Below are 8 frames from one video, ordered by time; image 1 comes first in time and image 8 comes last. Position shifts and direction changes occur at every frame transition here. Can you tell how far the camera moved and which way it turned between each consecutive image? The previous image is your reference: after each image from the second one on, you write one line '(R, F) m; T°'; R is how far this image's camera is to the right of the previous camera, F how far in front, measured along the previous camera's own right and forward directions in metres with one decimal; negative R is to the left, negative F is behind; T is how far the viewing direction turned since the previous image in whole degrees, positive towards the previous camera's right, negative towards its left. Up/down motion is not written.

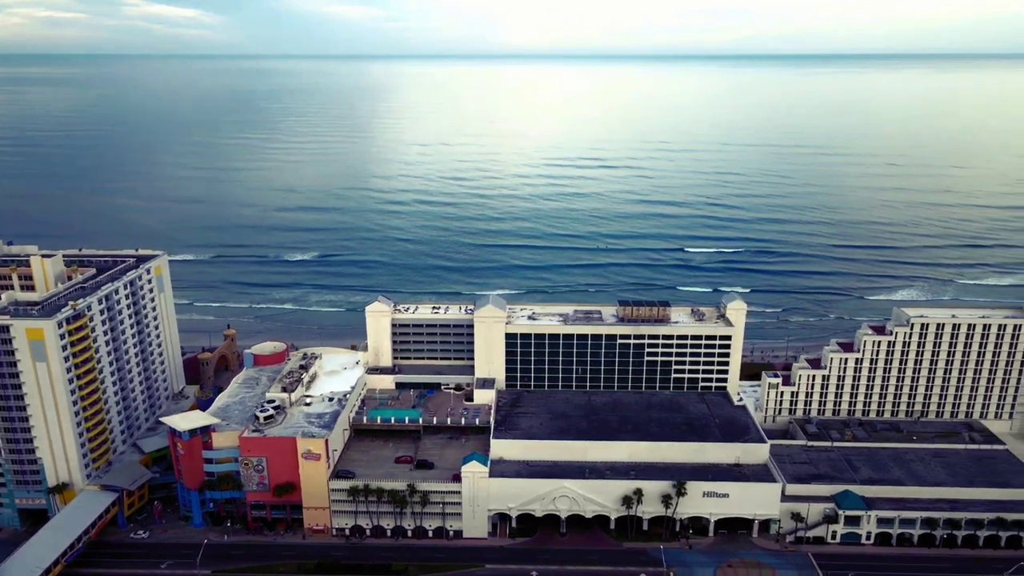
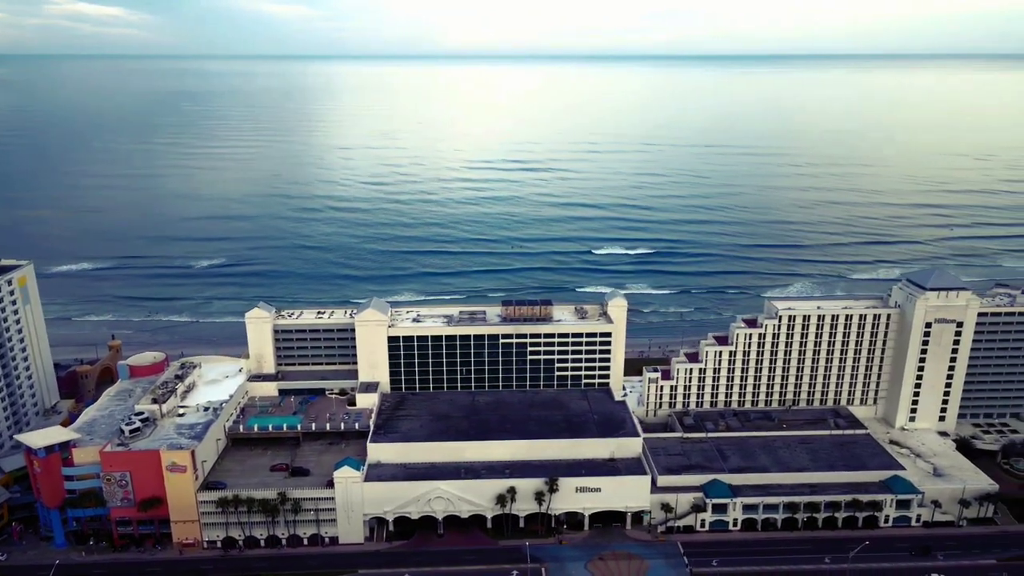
(+6.2, -0.4) m; +4°
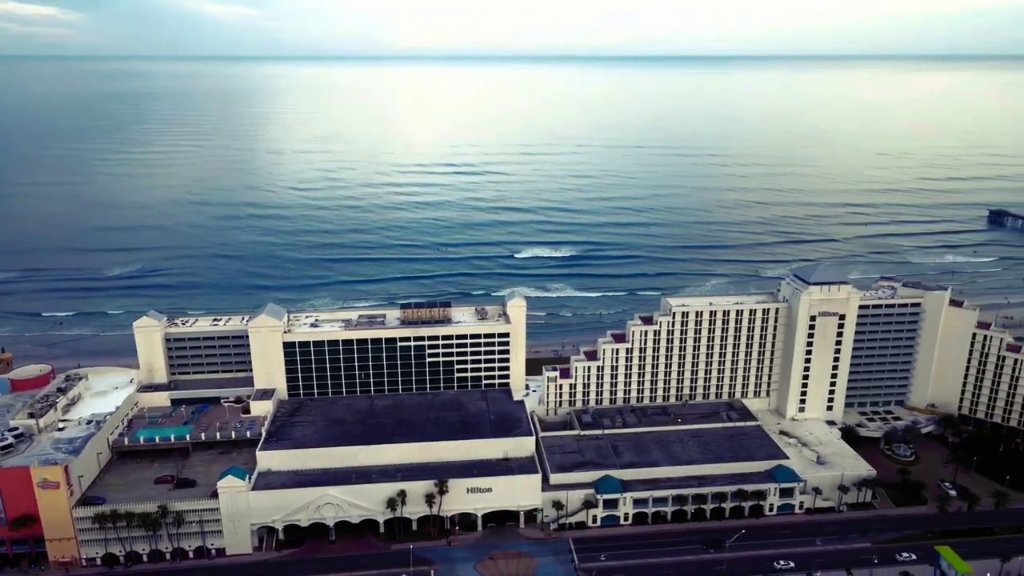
(+5.5, -0.3) m; +4°
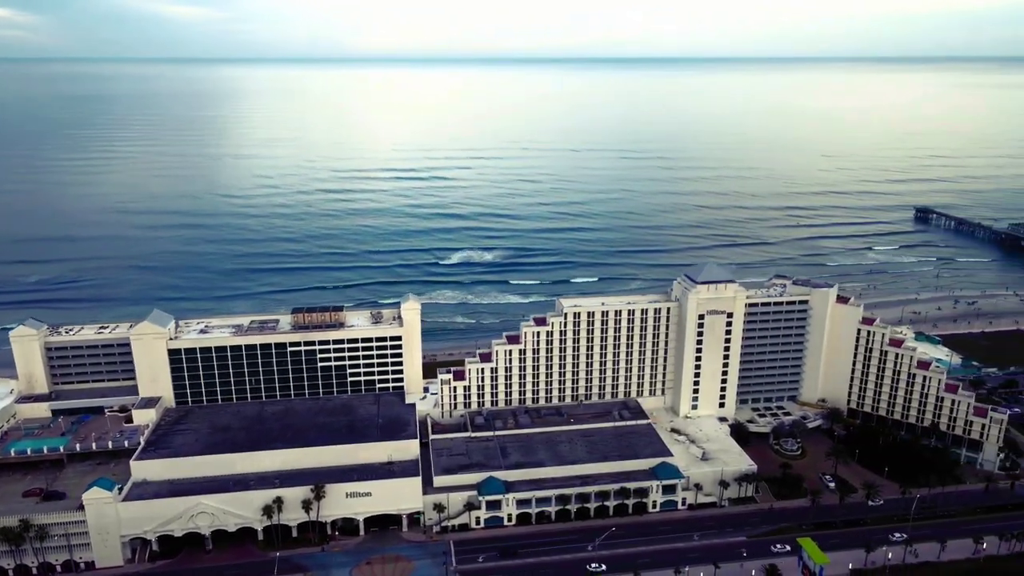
(+7.7, -0.2) m; +3°
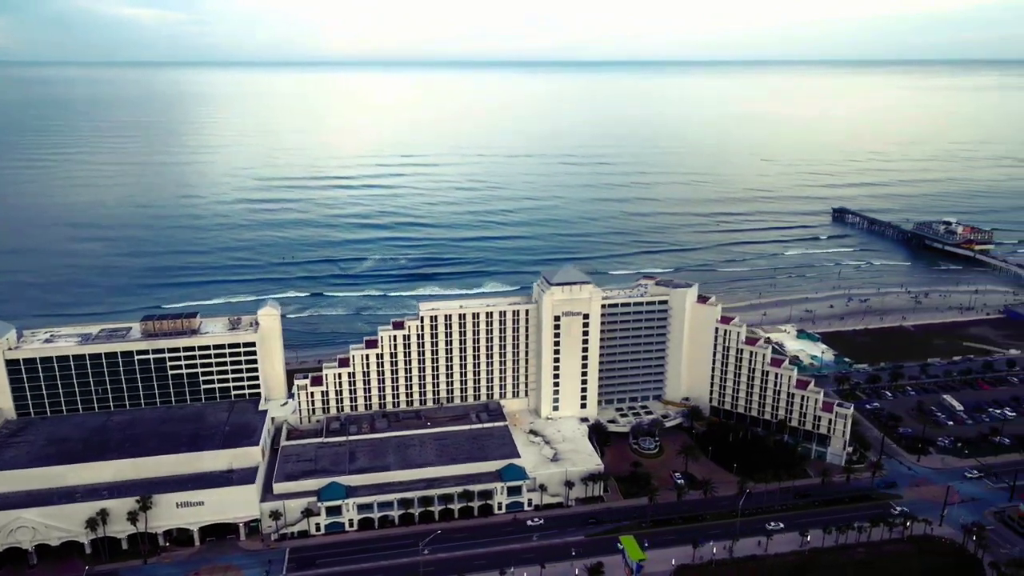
(+11.4, -0.3) m; +3°
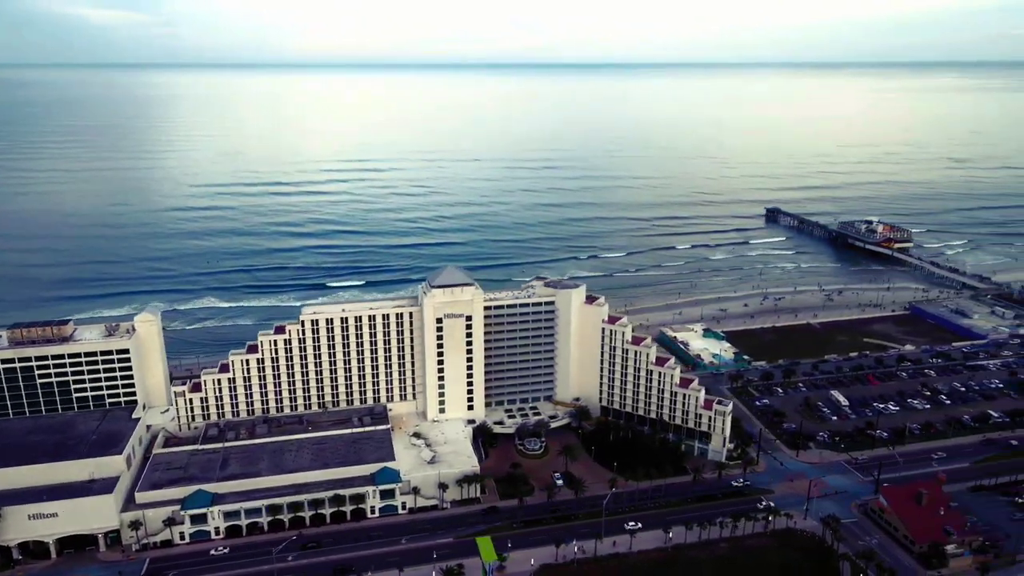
(+9.2, -0.2) m; +2°
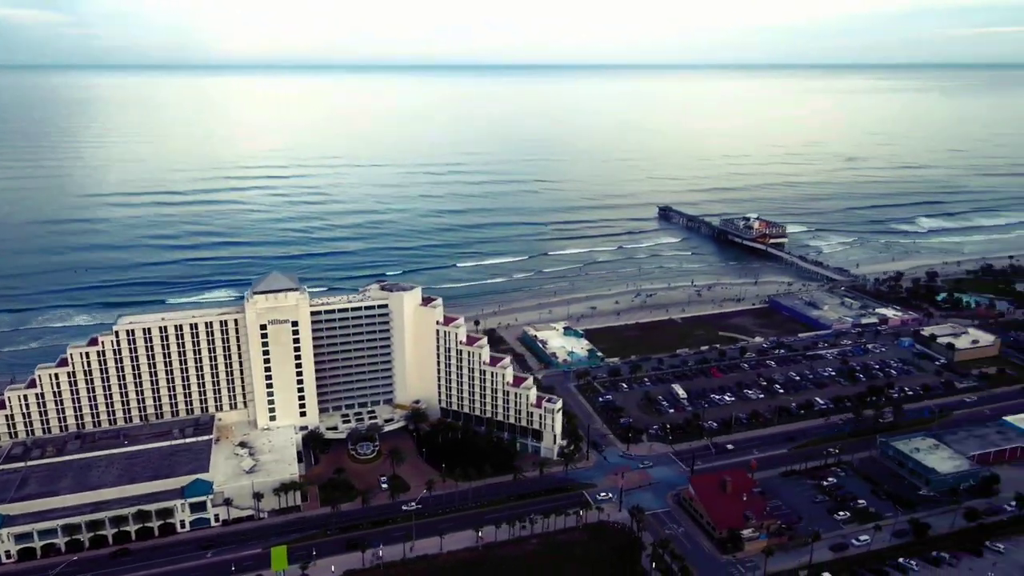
(+11.5, -0.4) m; +5°
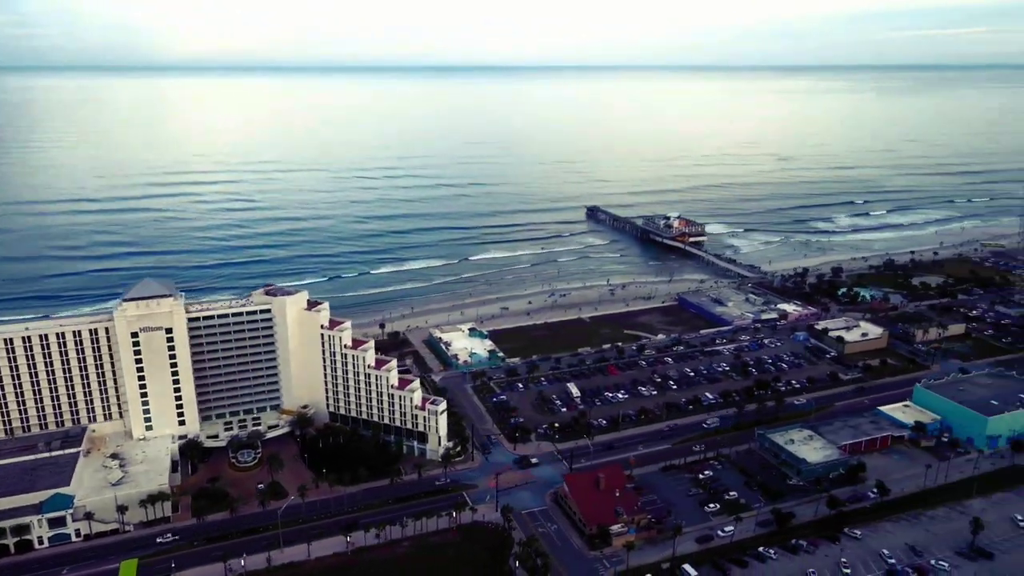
(+7.8, -0.2) m; +3°
